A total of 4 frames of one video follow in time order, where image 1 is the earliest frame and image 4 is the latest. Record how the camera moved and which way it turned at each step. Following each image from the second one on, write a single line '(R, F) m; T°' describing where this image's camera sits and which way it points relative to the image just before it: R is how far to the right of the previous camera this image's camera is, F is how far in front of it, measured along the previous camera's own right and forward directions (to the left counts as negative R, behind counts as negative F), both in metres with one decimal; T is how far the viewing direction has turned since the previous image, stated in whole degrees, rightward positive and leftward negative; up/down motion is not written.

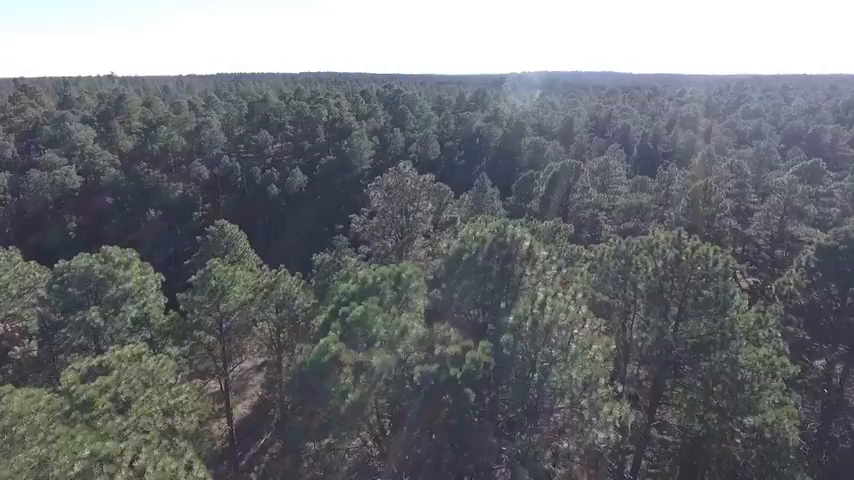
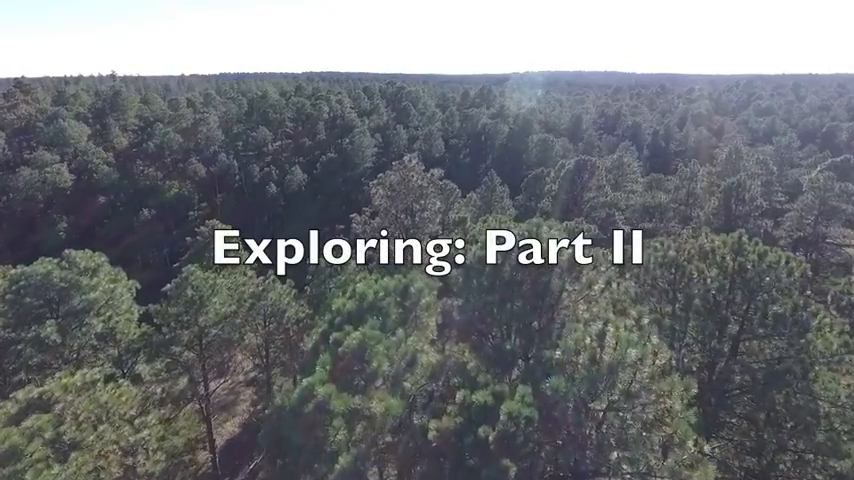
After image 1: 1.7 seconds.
(-0.2, +2.3) m; 0°
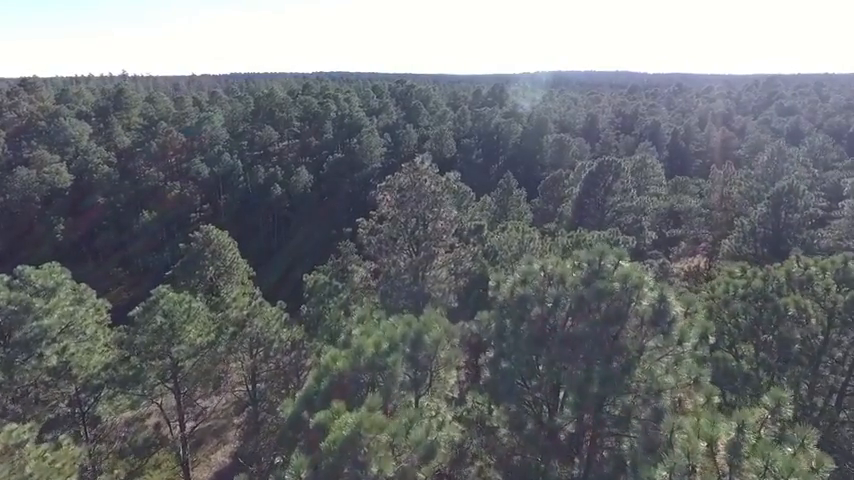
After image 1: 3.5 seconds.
(-0.2, +2.5) m; -1°
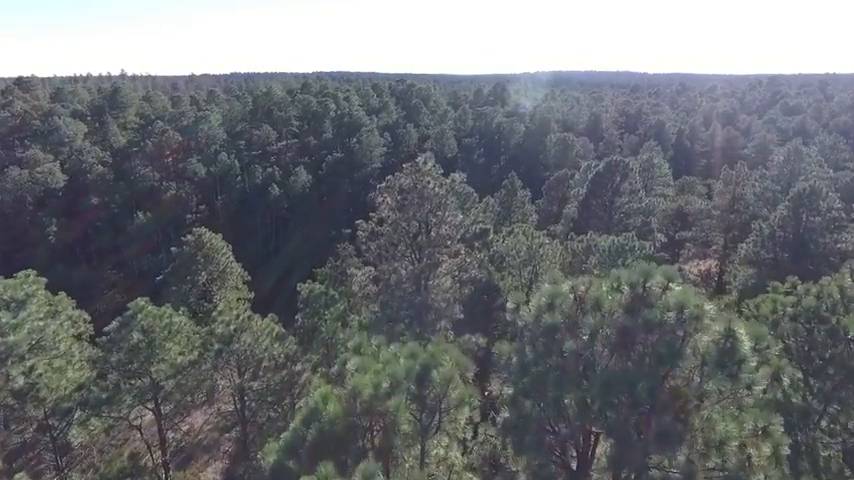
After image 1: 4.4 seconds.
(-0.1, +1.1) m; 0°
